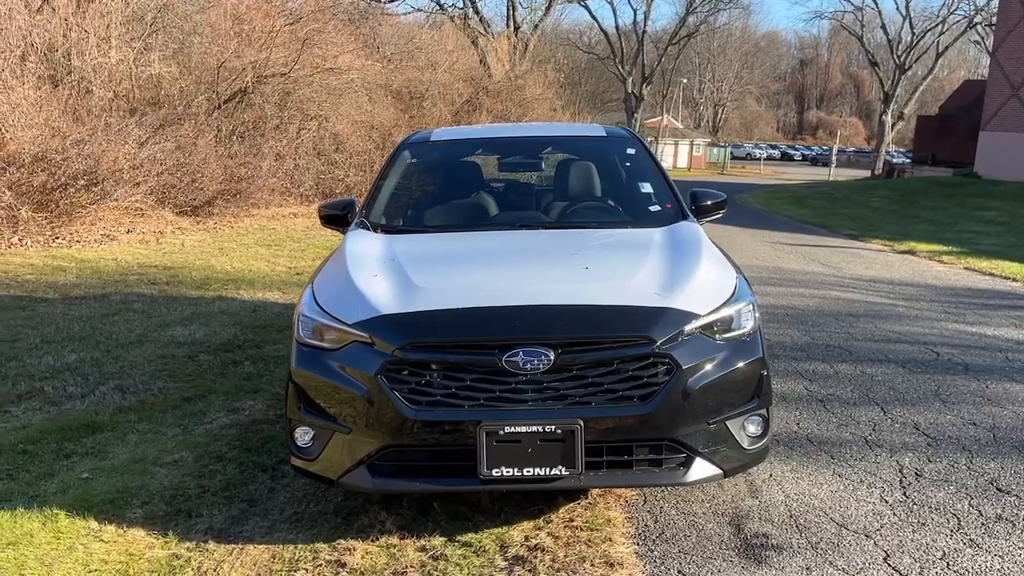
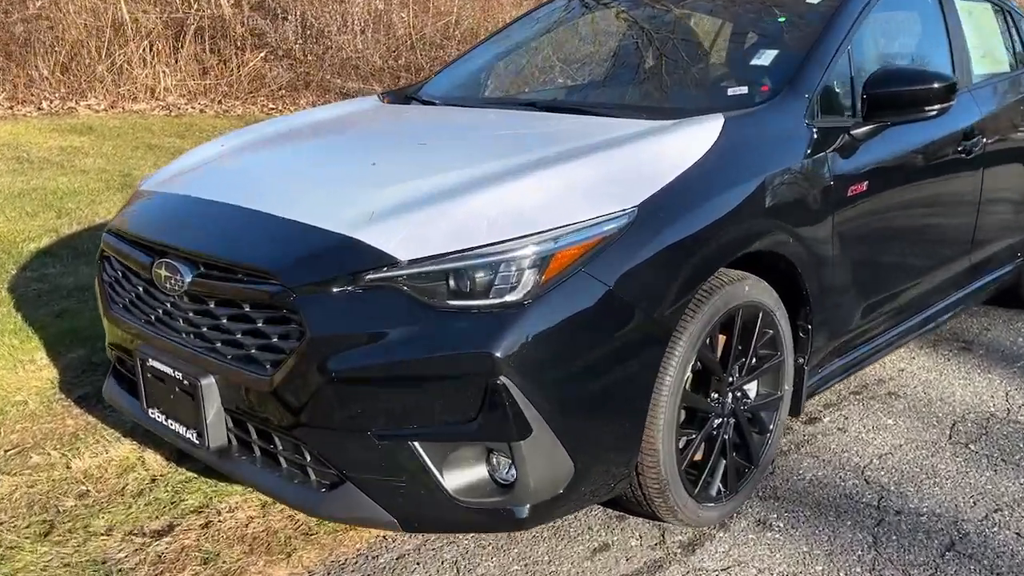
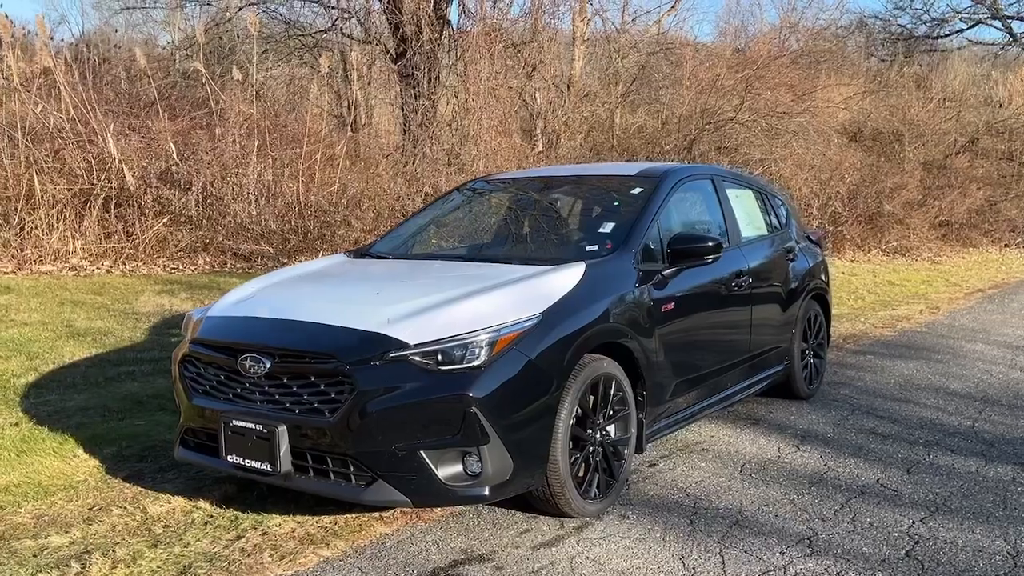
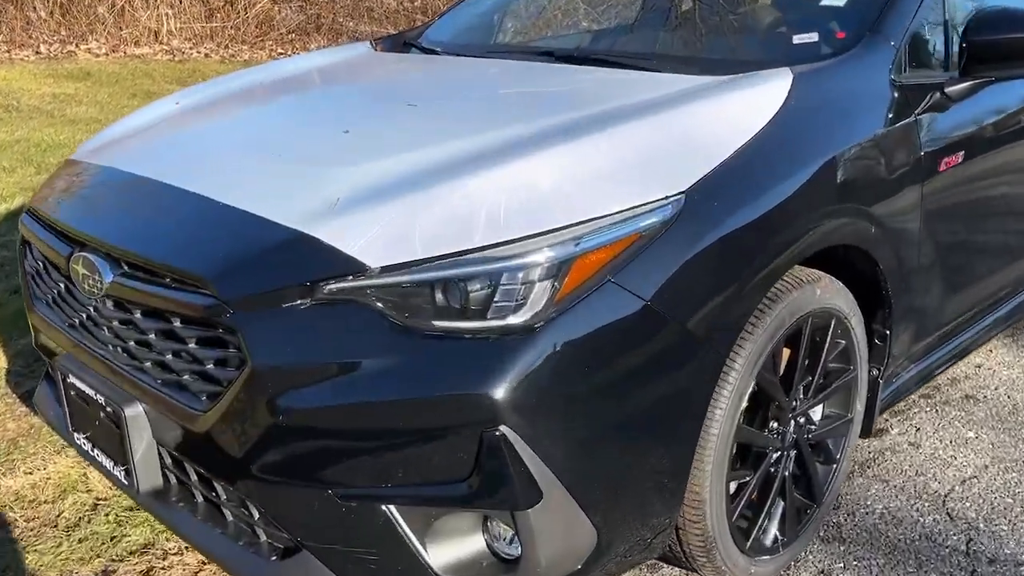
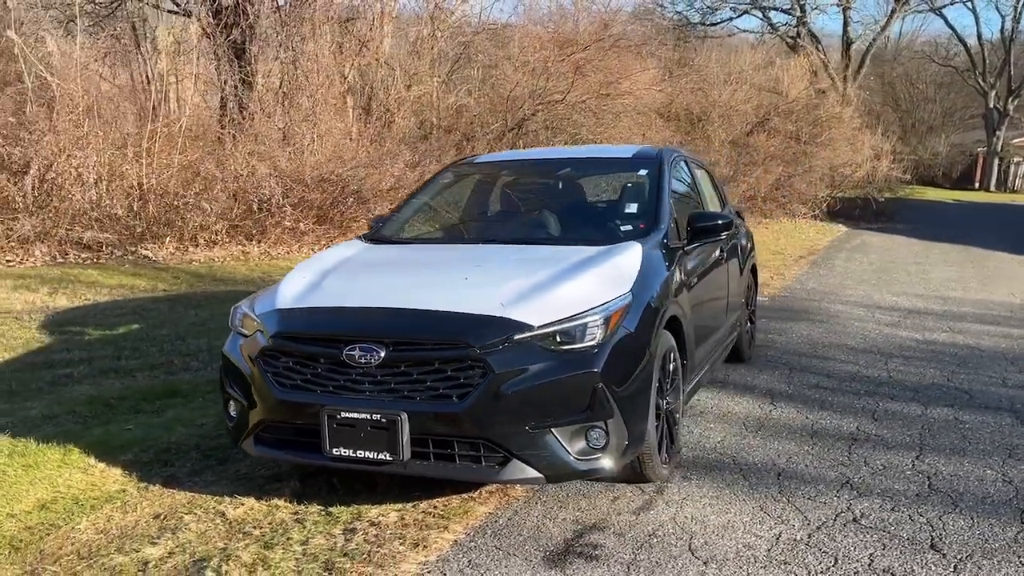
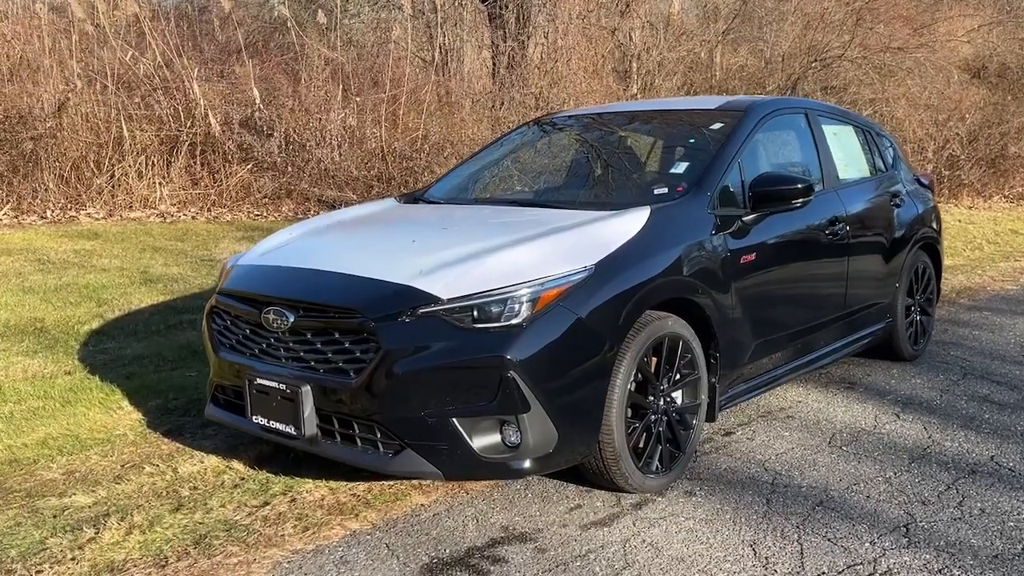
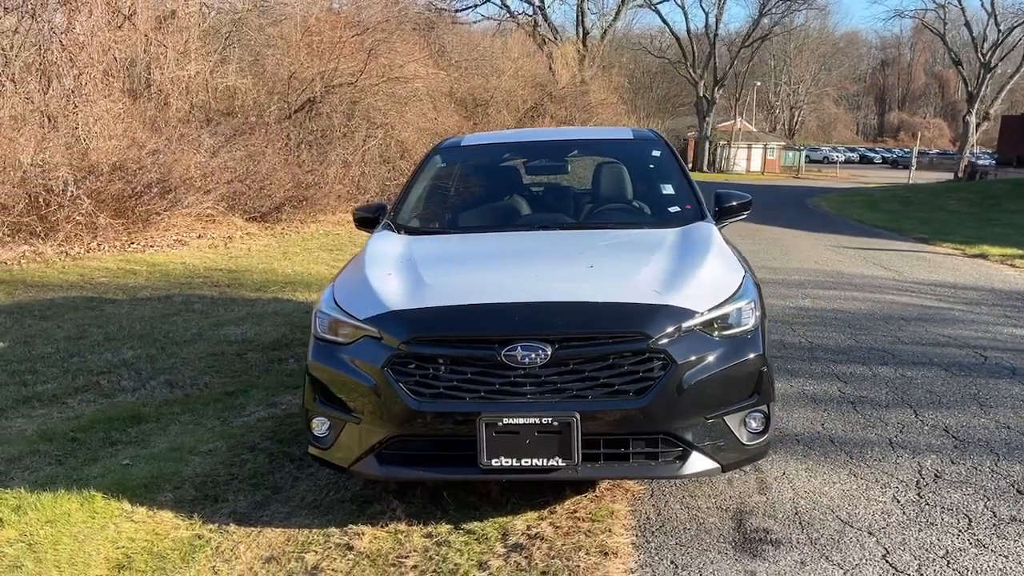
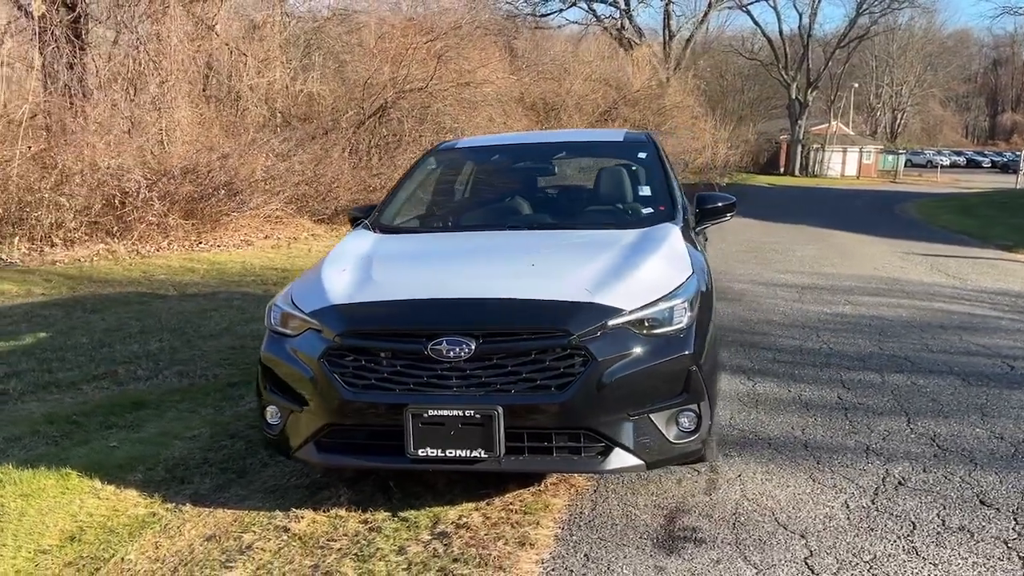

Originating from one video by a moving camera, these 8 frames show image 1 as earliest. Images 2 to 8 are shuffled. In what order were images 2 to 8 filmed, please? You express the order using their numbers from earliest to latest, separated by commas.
7, 8, 5, 3, 6, 2, 4
